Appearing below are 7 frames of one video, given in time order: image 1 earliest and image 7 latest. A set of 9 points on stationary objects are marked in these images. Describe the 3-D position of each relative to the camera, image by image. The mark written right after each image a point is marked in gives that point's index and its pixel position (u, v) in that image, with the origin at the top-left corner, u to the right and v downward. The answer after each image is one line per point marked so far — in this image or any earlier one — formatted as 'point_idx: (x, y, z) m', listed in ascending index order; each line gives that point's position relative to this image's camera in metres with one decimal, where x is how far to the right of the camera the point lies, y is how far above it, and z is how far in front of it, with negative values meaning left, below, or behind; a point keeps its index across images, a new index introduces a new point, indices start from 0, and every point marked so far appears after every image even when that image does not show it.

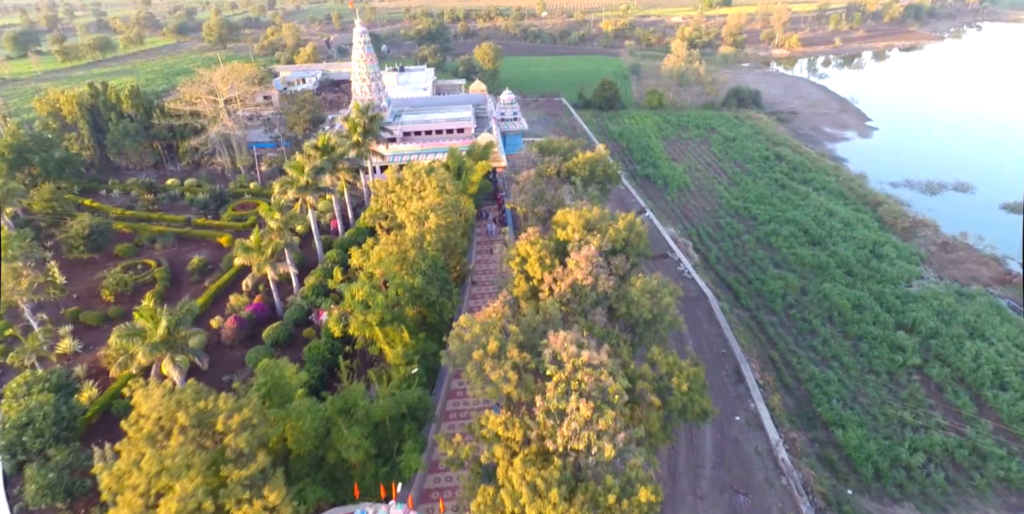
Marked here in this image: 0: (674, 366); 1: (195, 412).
0: (+5.2, -3.5, +19.6) m
1: (-8.5, -4.1, +16.5) m
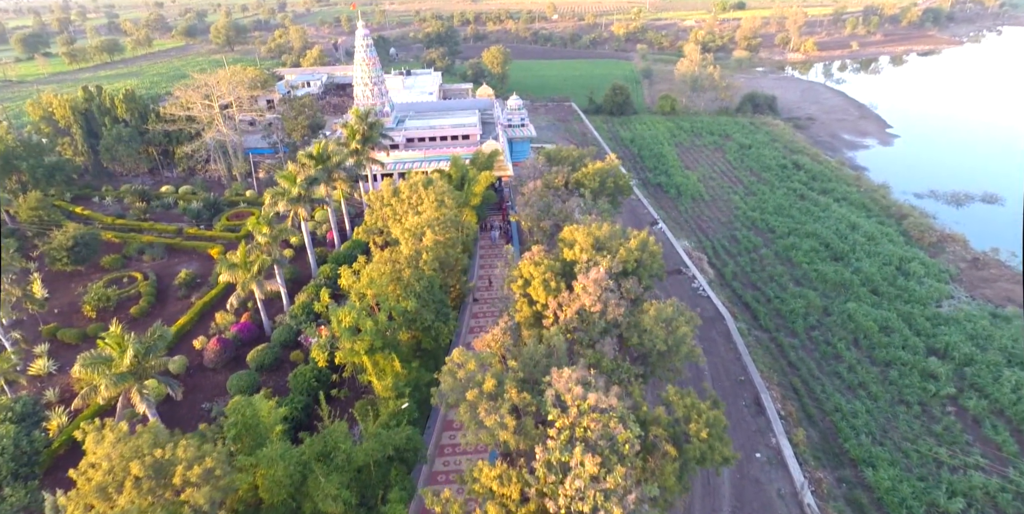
0: (+5.2, -4.3, +17.6) m
1: (-8.6, -4.8, +14.6) m
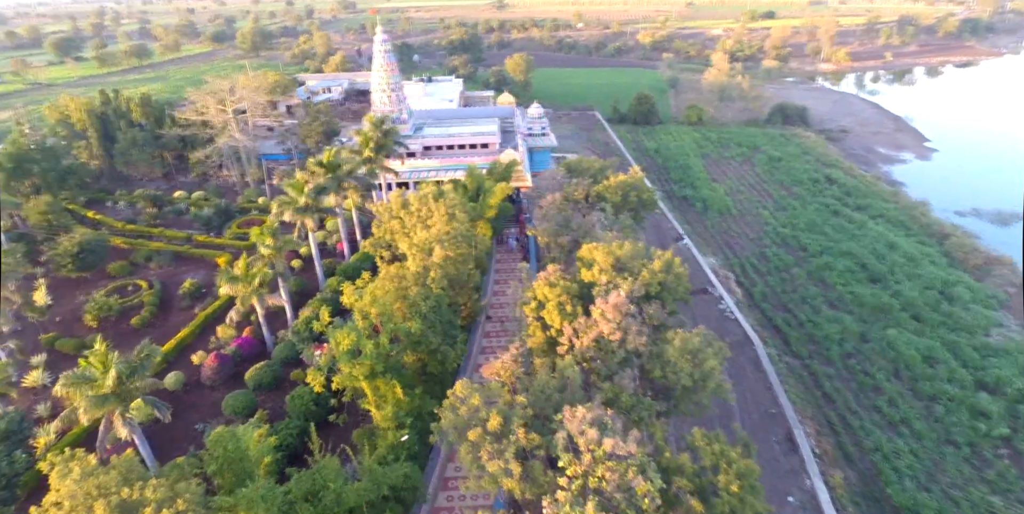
0: (+5.3, -5.1, +15.8) m
1: (-8.5, -5.3, +13.3) m
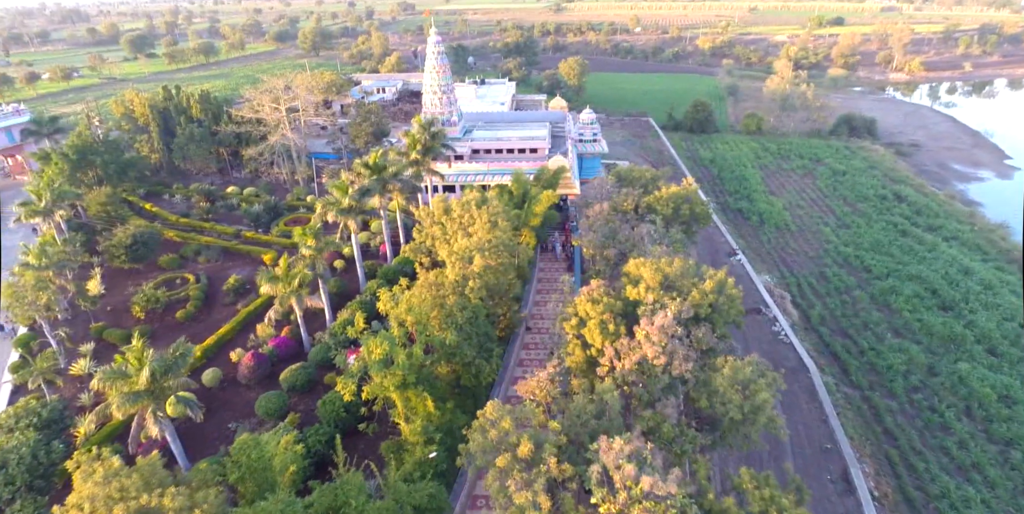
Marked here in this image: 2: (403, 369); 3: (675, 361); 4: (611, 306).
0: (+6.1, -5.7, +14.4) m
1: (-7.9, -5.3, +13.0) m
2: (-3.3, -3.4, +18.7) m
3: (+4.7, -3.0, +17.6) m
4: (+3.2, -1.6, +19.9) m
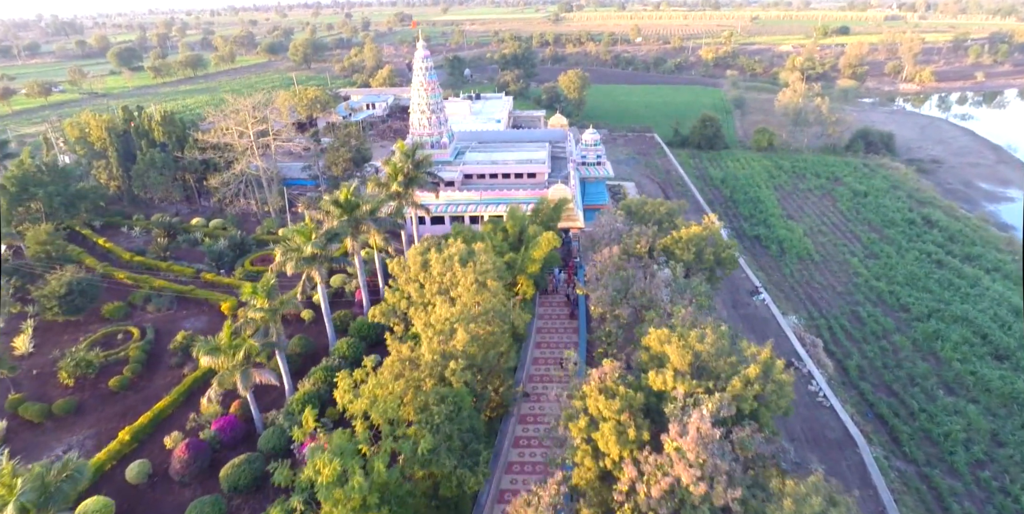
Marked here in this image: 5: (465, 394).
0: (+5.8, -7.6, +10.0) m
1: (-8.1, -7.3, +8.6) m
2: (-3.5, -5.5, +14.3) m
3: (+4.4, -5.0, +13.2) m
4: (+3.0, -3.7, +15.5) m
5: (-1.3, -3.8, +17.4) m
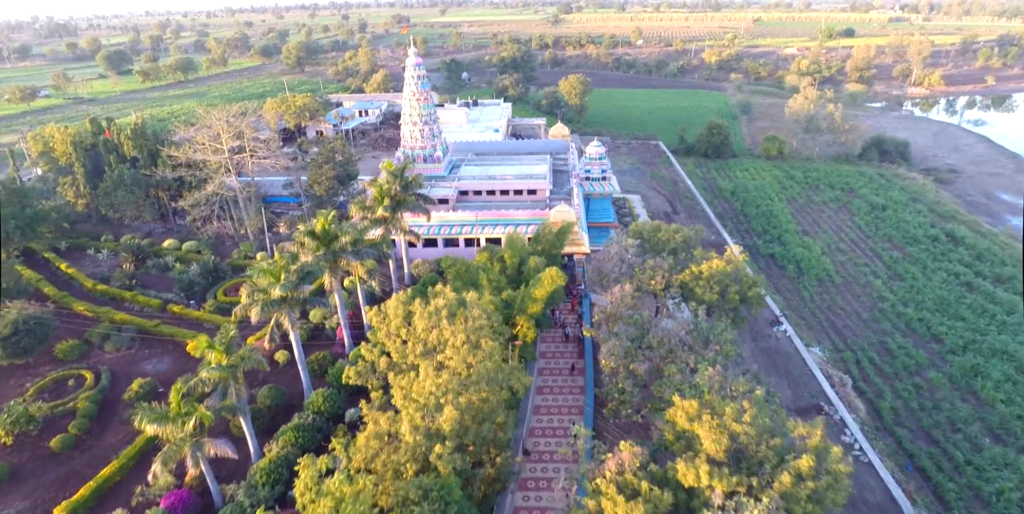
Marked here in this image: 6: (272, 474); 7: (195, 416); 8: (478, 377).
0: (+5.8, -9.1, +7.0) m
1: (-8.2, -8.7, +5.6) m
2: (-3.6, -6.9, +11.3) m
3: (+4.4, -6.4, +10.2) m
4: (+2.9, -5.1, +12.6) m
5: (-1.4, -5.3, +14.4) m
6: (-7.2, -6.4, +18.3) m
7: (-8.9, -4.4, +17.4) m
8: (-0.9, -3.0, +15.9) m
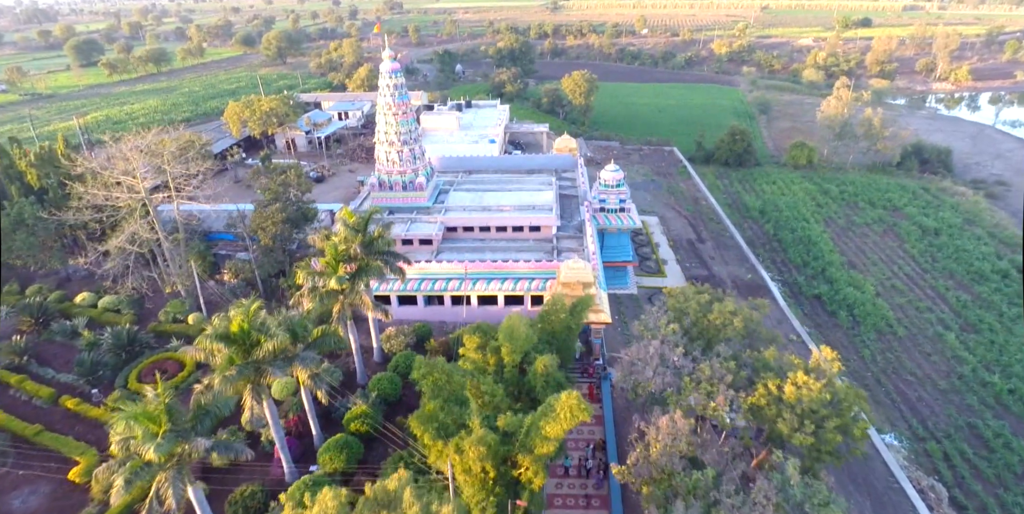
0: (+5.9, -12.4, +0.2) m
1: (-8.1, -12.1, -1.3) m
2: (-3.5, -10.2, +4.5) m
3: (+4.5, -9.7, +3.4) m
4: (+3.0, -8.4, +5.7) m
5: (-1.3, -8.4, +7.5) m
6: (-7.2, -9.5, +11.4) m
7: (-8.8, -7.5, +10.4) m
8: (-0.8, -6.2, +8.9) m
